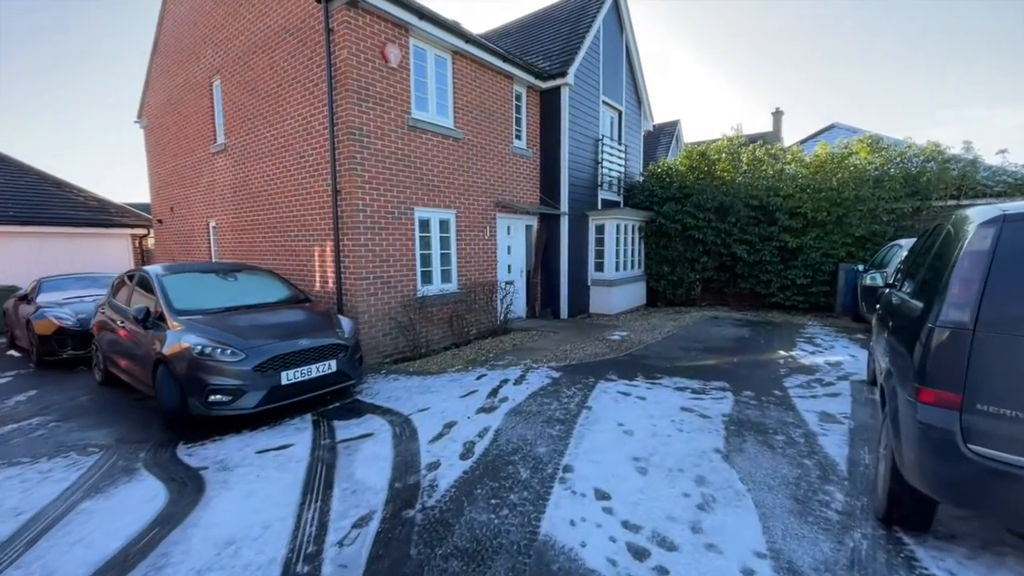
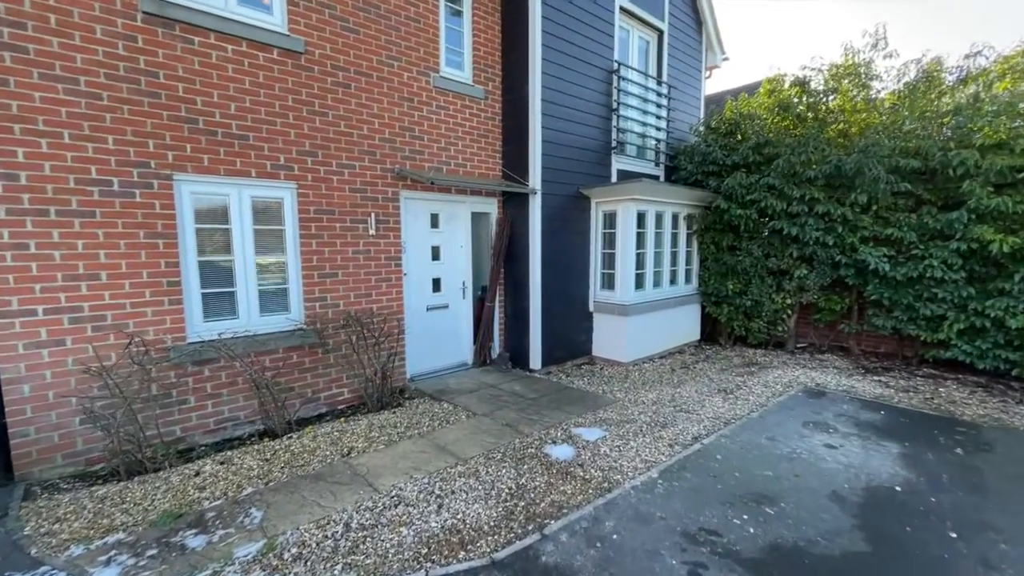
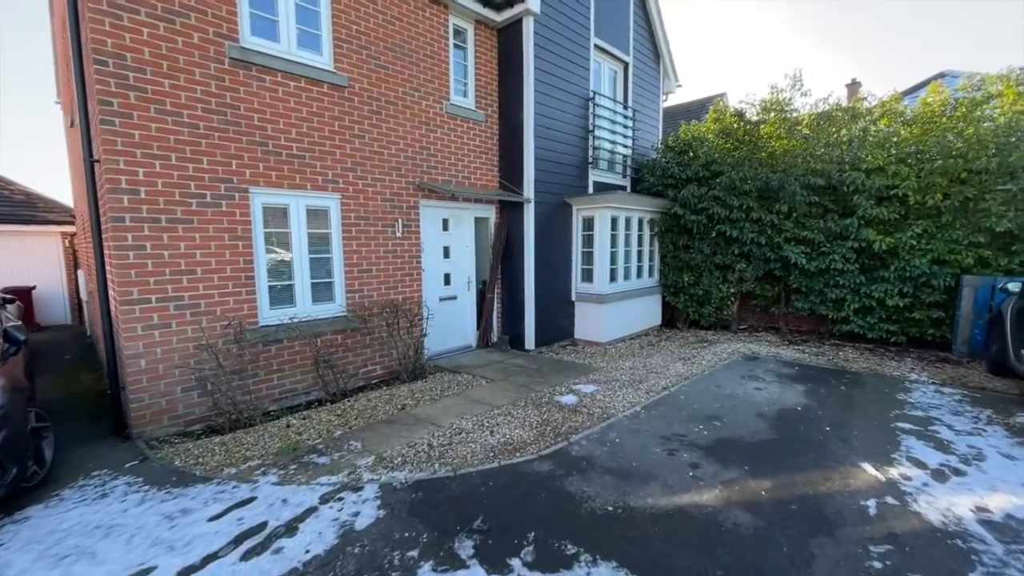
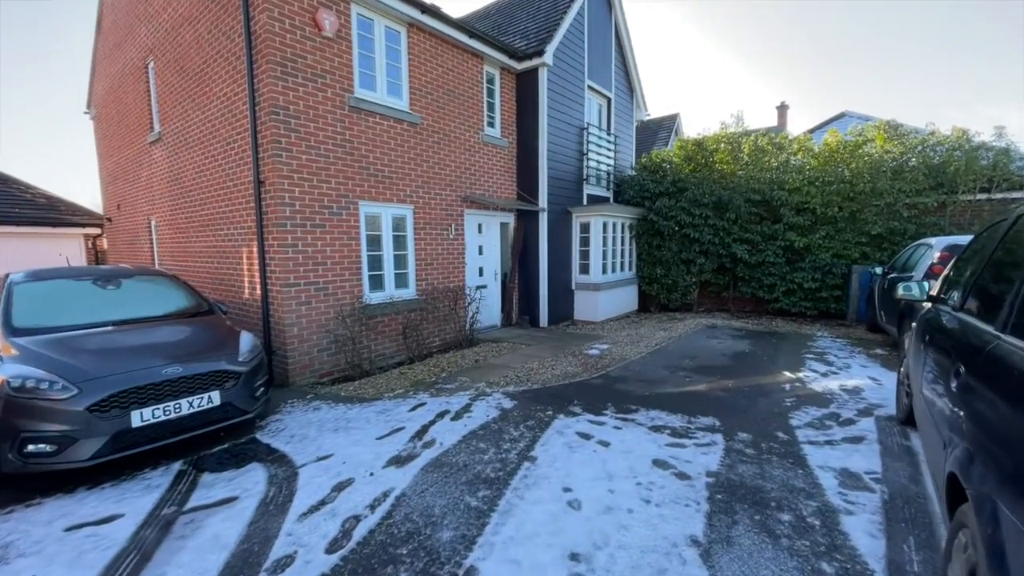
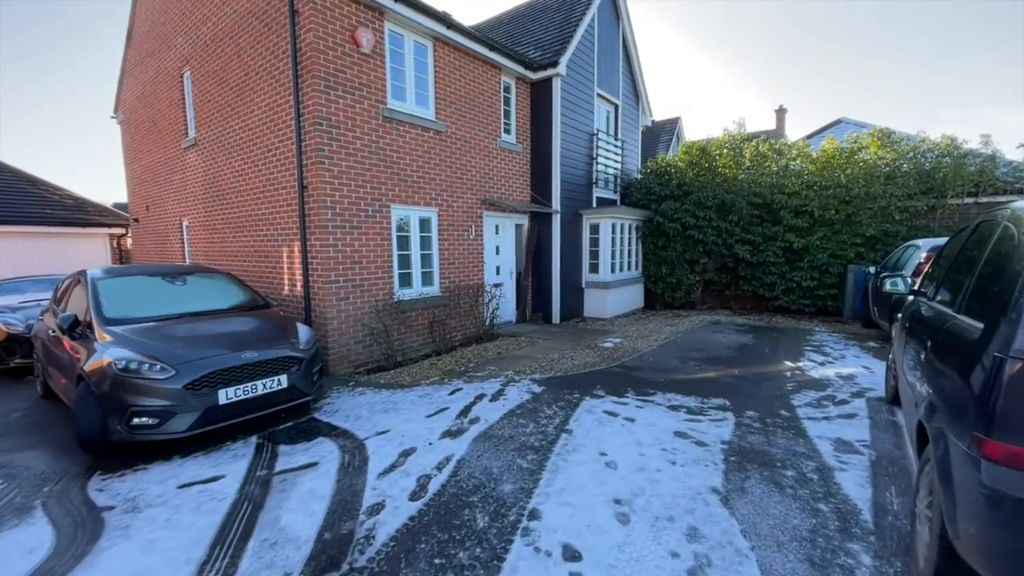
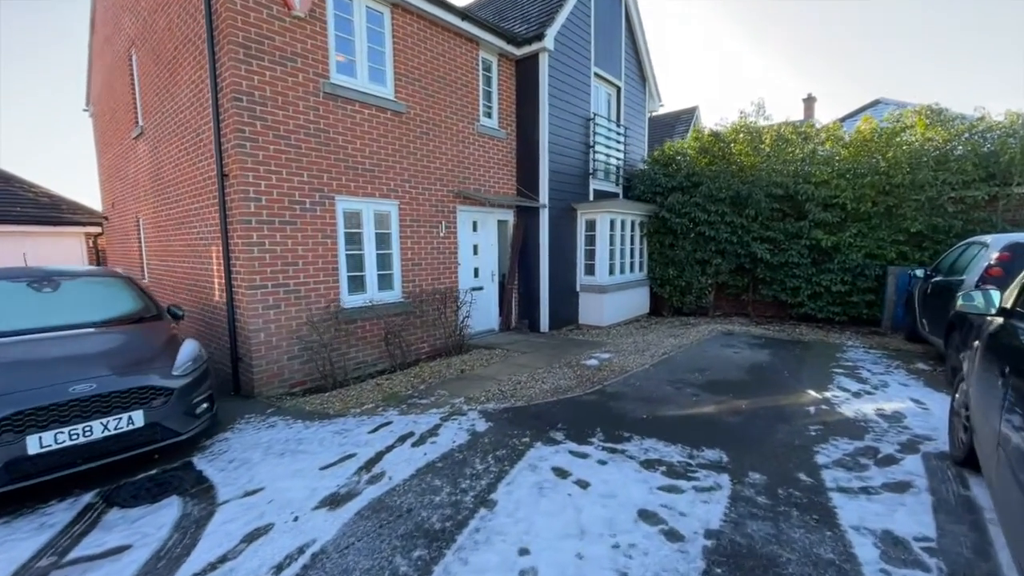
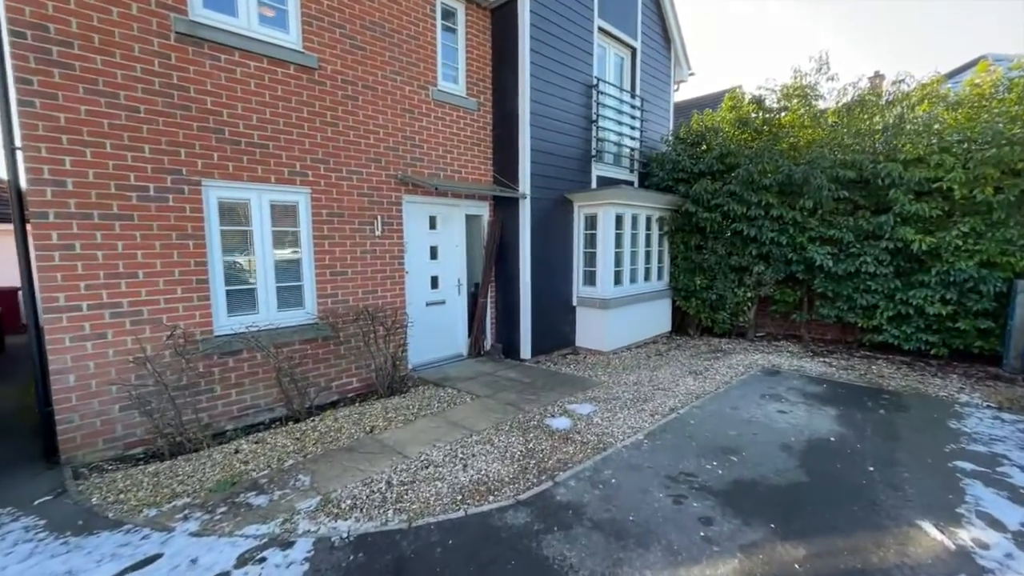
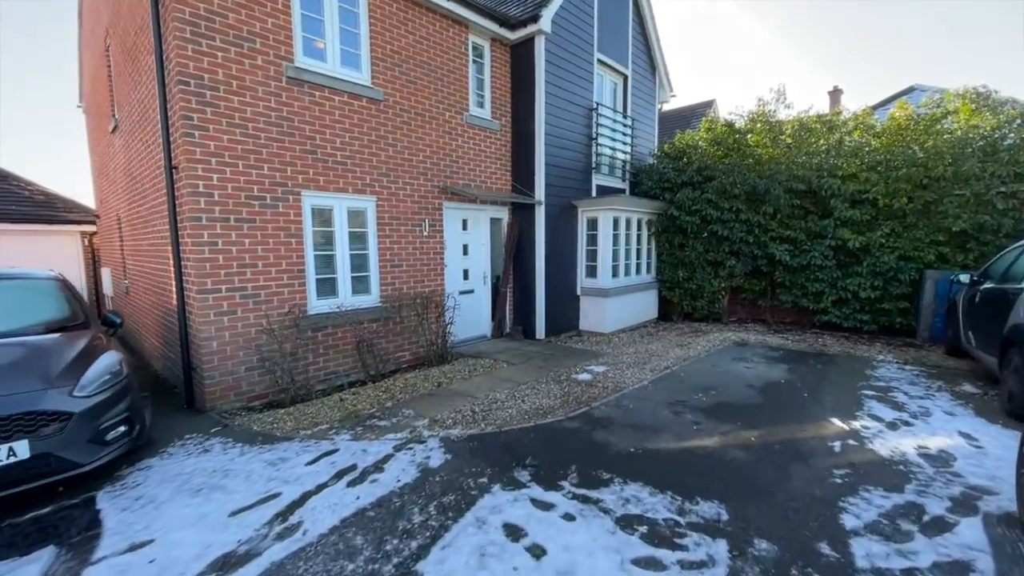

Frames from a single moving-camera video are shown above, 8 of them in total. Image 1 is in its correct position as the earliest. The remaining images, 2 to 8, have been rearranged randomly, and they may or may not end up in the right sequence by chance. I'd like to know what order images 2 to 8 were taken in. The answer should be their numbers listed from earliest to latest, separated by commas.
5, 4, 6, 8, 3, 7, 2
